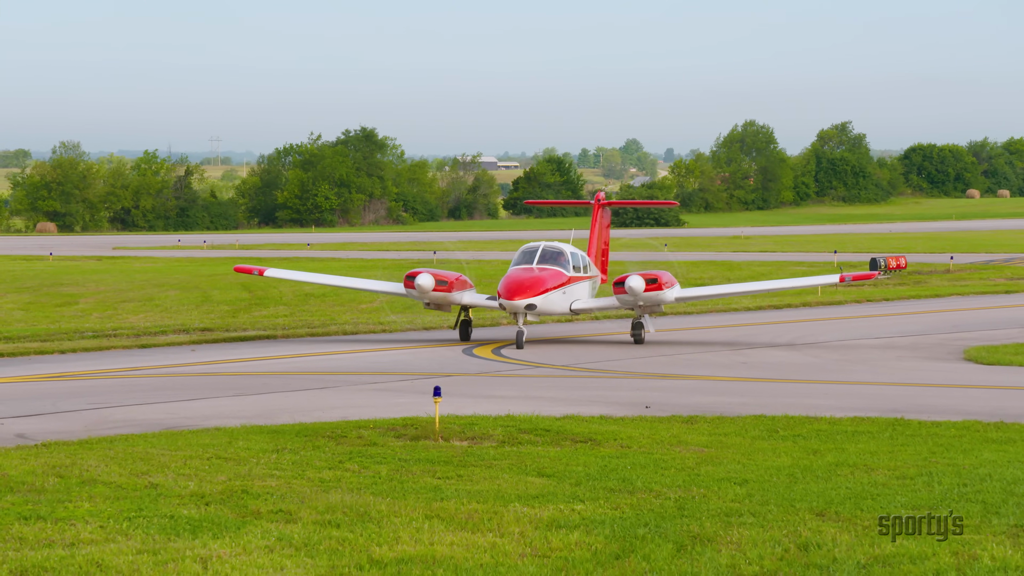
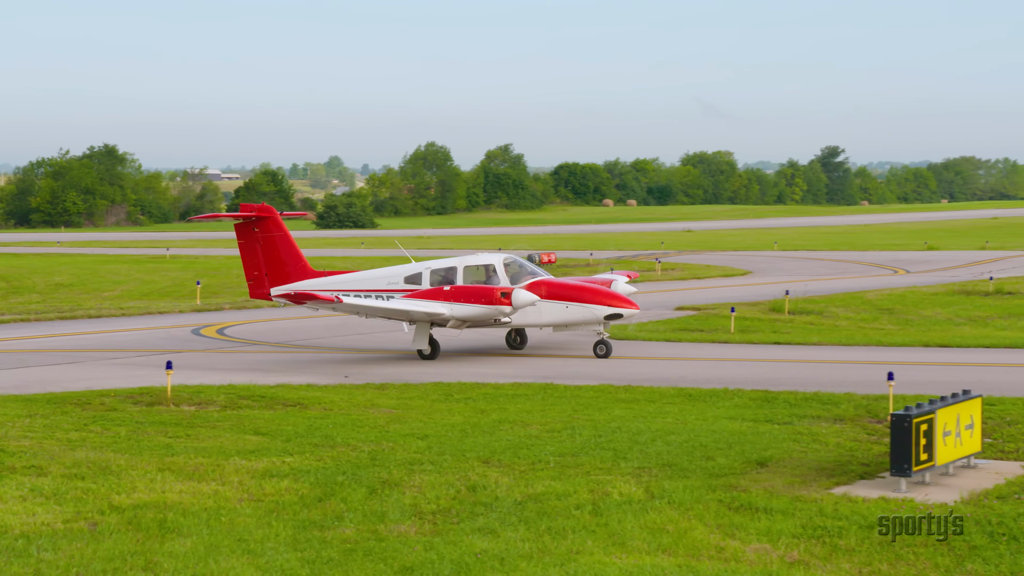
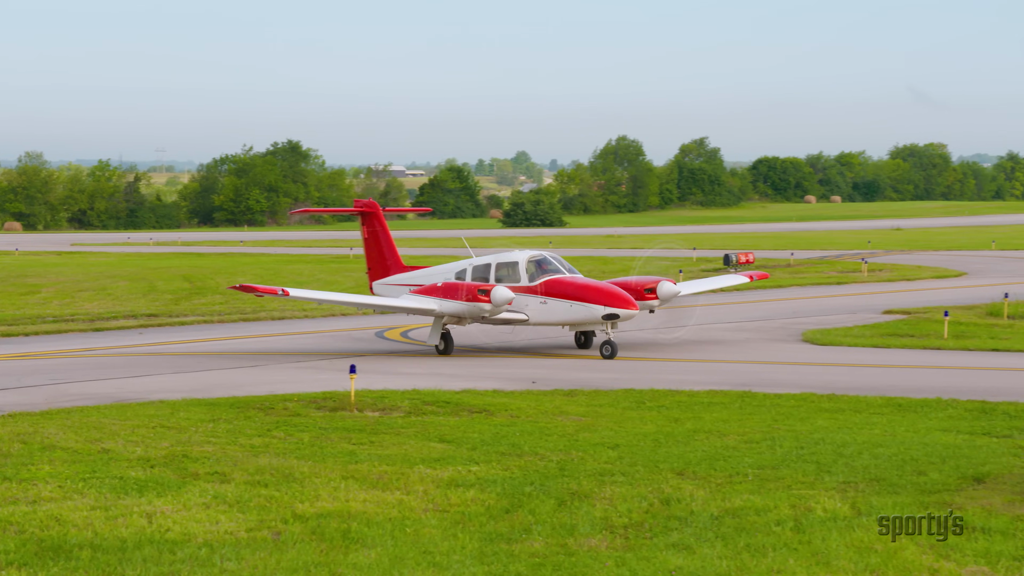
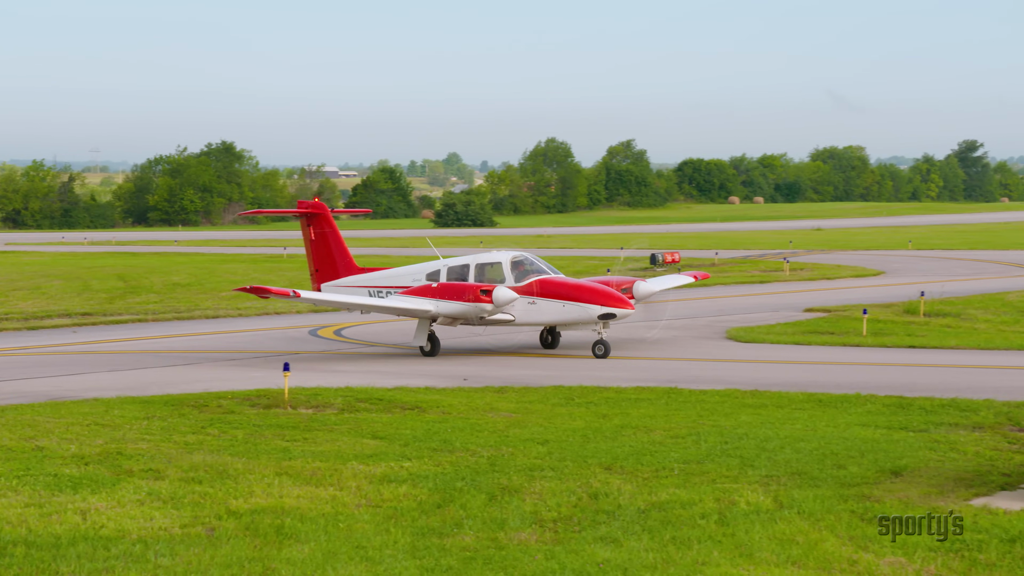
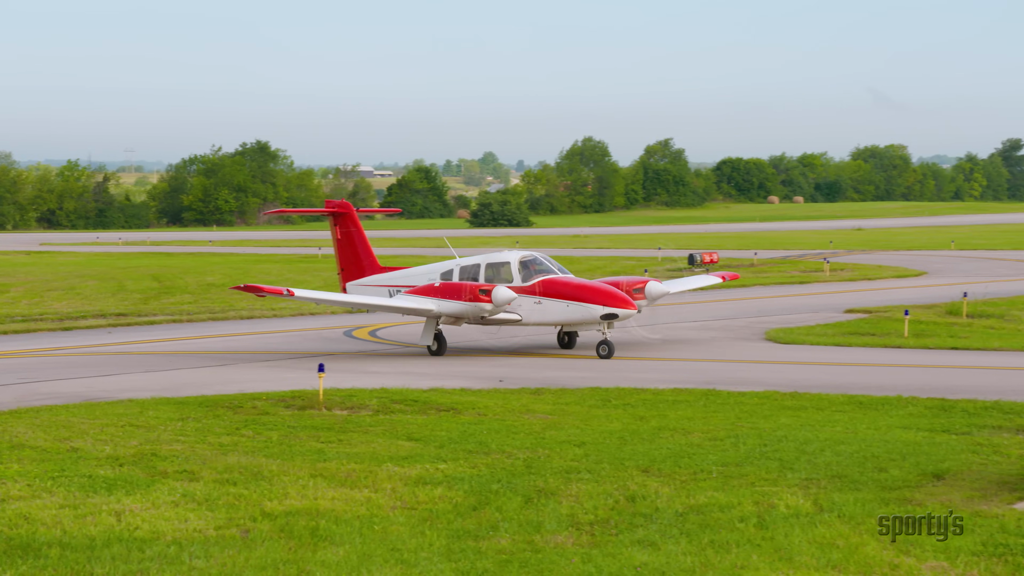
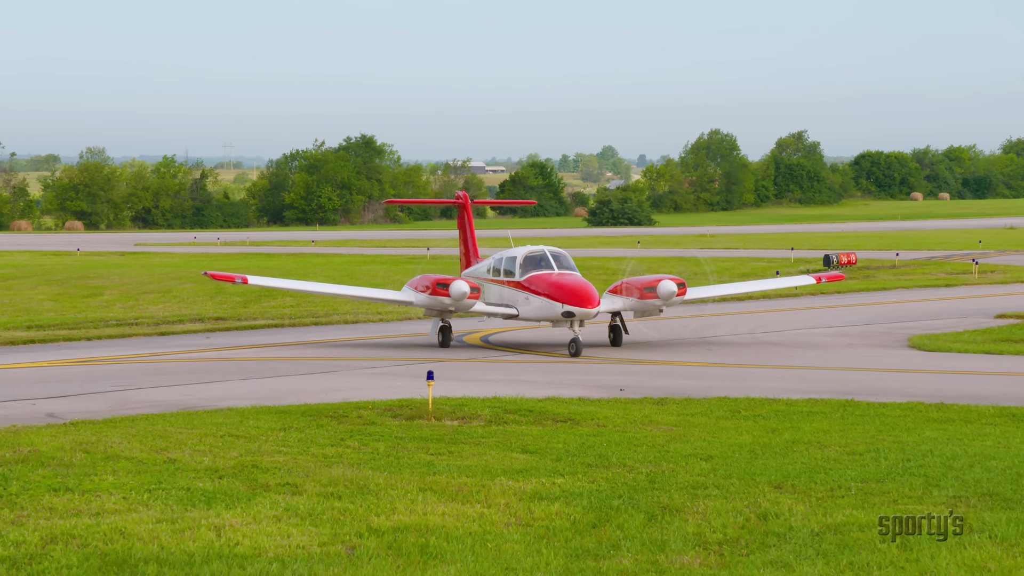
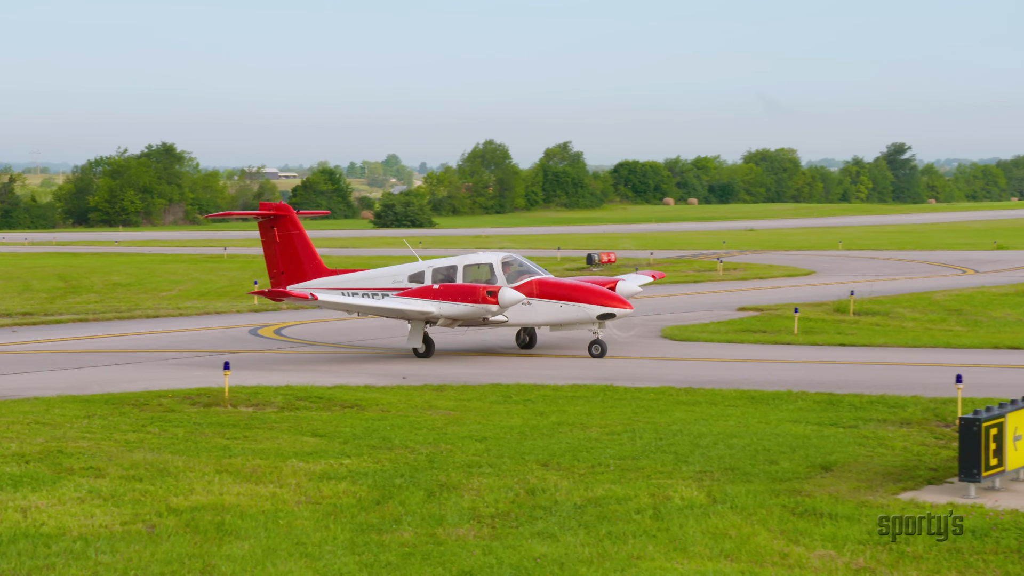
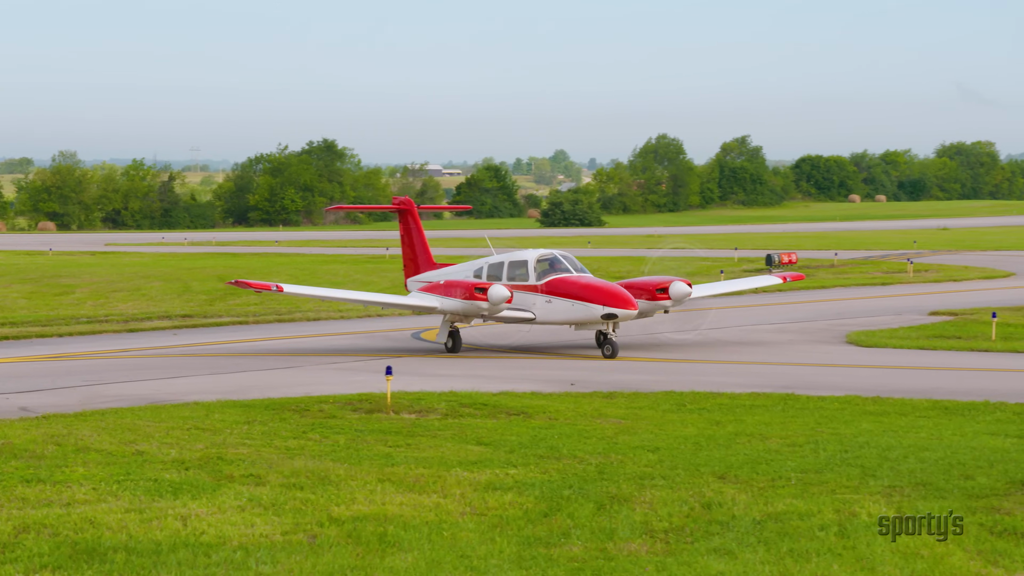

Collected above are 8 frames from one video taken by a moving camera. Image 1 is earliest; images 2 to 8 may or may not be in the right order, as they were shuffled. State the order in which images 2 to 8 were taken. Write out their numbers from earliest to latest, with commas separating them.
6, 8, 3, 5, 4, 7, 2
